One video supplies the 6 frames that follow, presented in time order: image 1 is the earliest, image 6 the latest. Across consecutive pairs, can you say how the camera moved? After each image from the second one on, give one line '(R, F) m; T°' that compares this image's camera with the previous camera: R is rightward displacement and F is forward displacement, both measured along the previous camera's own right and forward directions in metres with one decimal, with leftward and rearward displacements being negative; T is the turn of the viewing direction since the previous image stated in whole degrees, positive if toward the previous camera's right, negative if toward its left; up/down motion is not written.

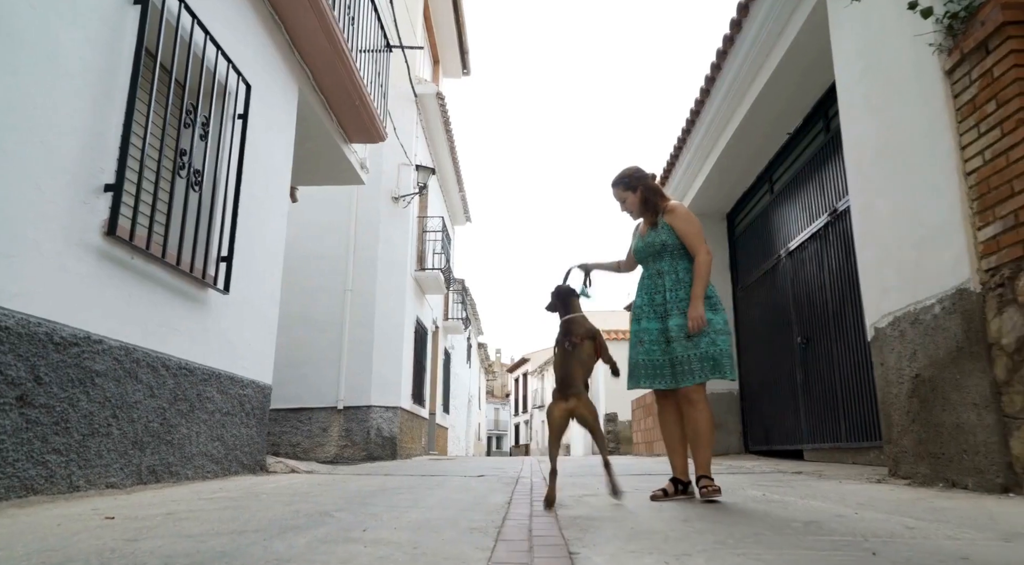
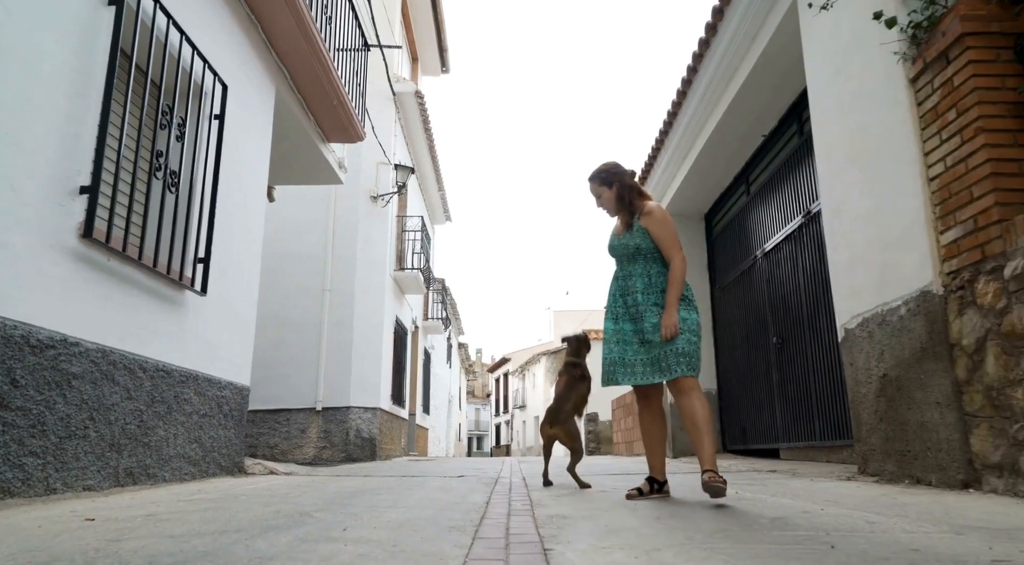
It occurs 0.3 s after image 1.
(0.0, 0.0) m; +2°
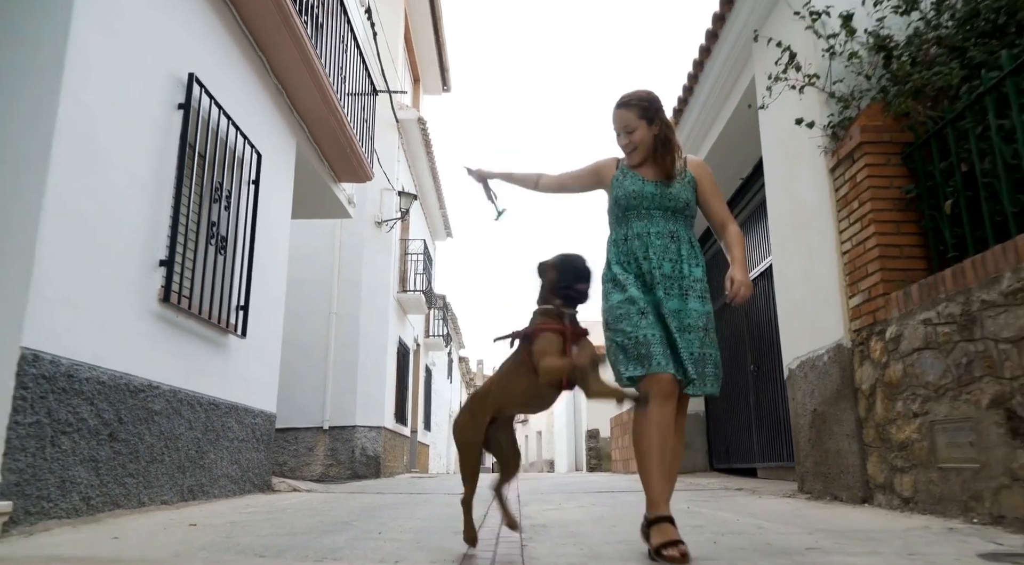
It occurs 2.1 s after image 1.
(0.0, -0.8) m; 0°
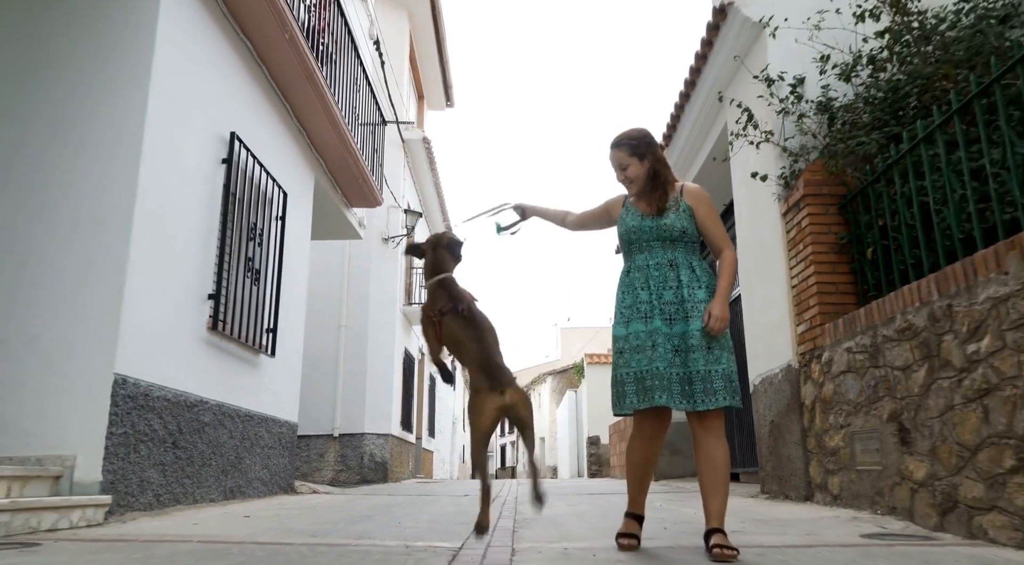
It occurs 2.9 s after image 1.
(+0.1, -0.7) m; 0°
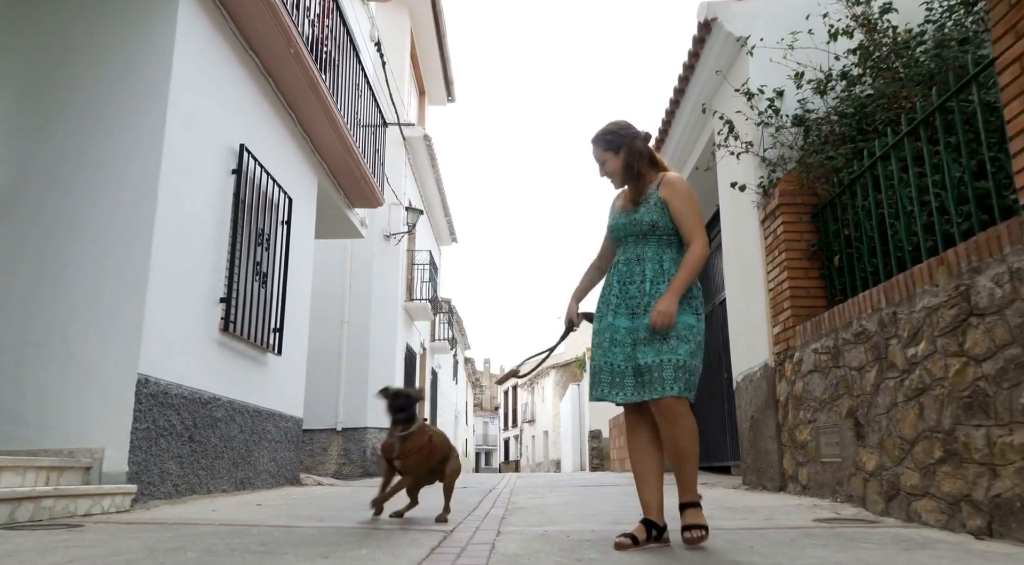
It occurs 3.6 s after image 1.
(+0.1, -0.3) m; 0°
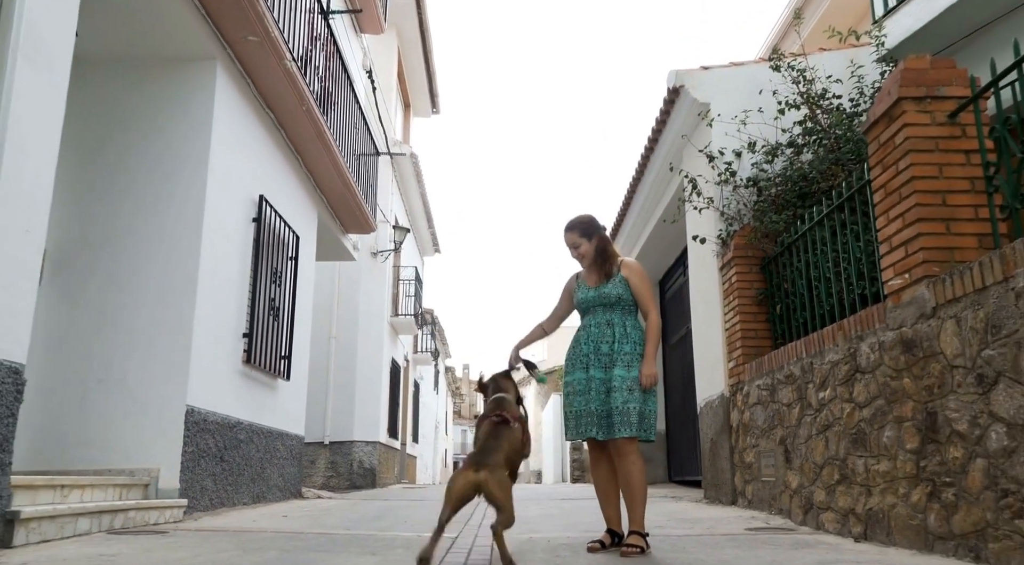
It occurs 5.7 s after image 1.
(-0.1, -0.7) m; +2°
